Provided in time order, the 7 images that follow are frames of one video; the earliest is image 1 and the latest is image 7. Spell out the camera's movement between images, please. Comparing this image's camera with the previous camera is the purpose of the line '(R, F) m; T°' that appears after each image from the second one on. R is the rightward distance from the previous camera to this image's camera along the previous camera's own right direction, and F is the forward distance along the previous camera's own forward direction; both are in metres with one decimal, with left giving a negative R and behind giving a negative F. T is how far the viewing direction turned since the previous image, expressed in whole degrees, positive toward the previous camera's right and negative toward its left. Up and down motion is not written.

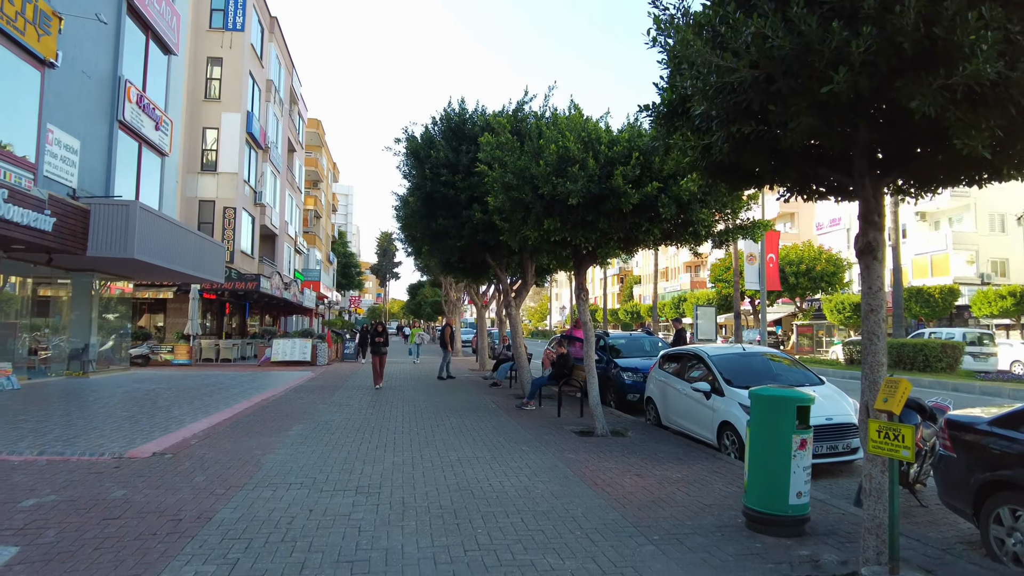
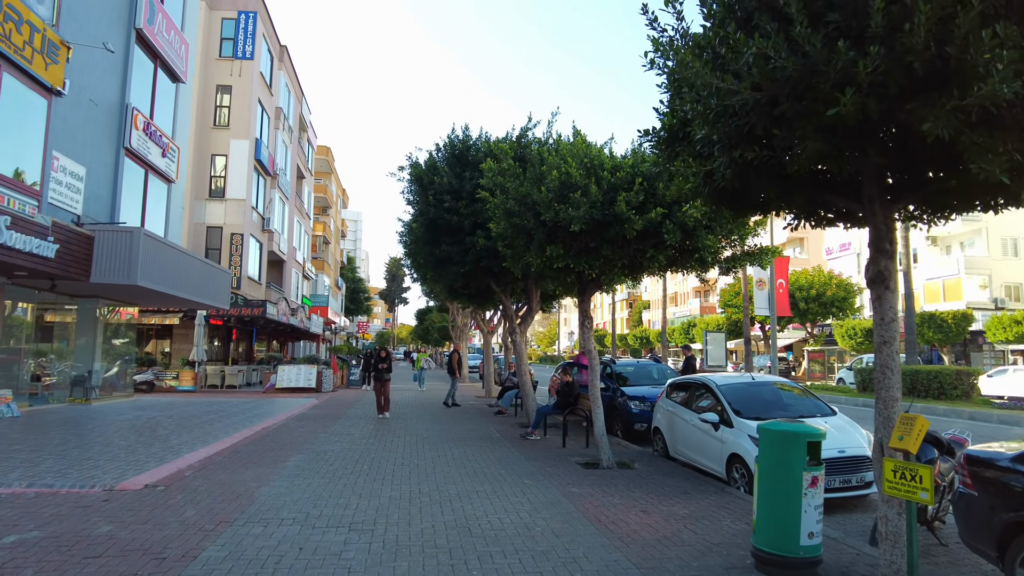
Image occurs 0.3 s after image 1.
(+0.1, +0.2) m; -1°
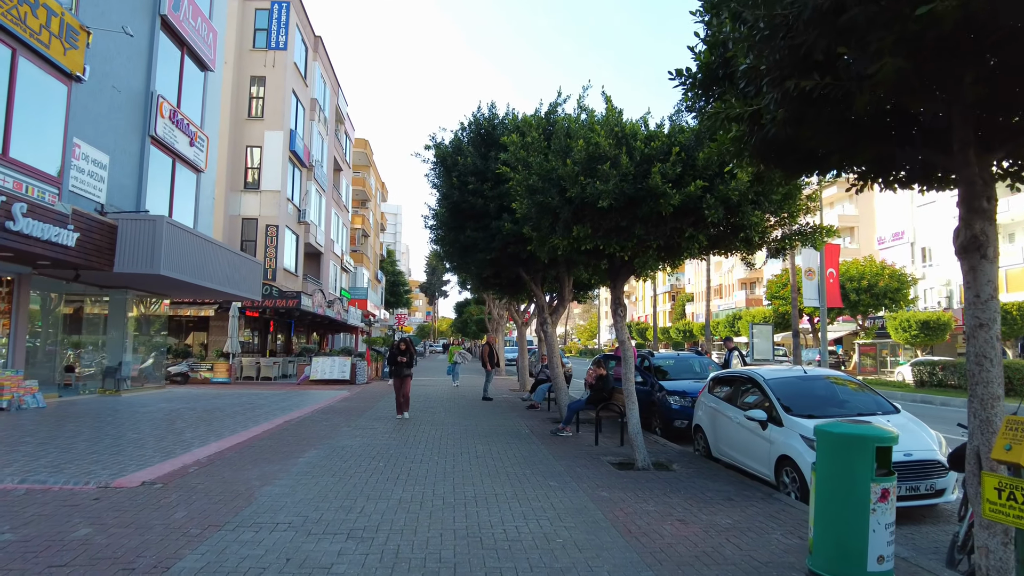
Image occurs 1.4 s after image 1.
(+0.2, +0.8) m; -4°
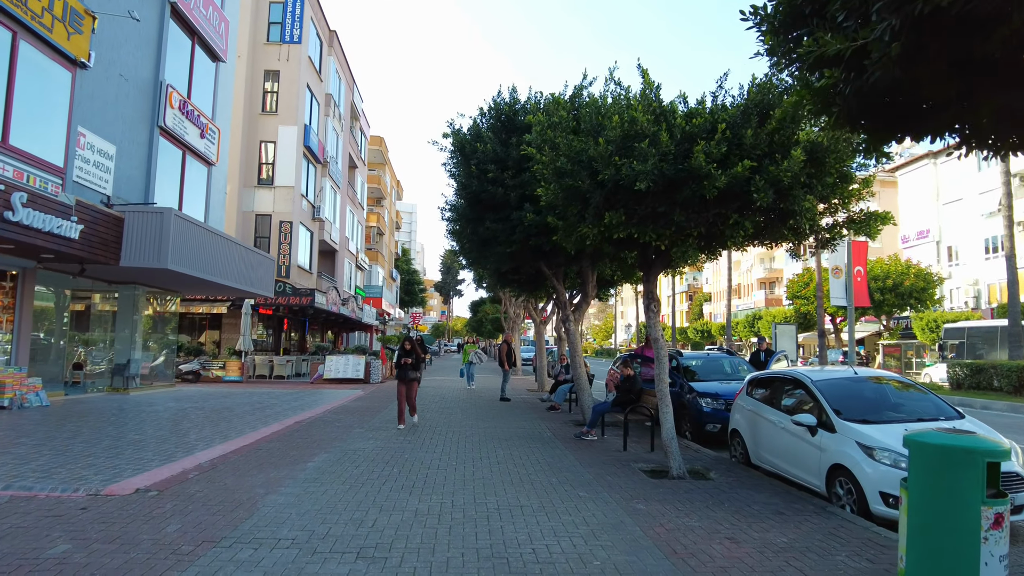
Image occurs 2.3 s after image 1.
(-0.1, +0.7) m; -1°
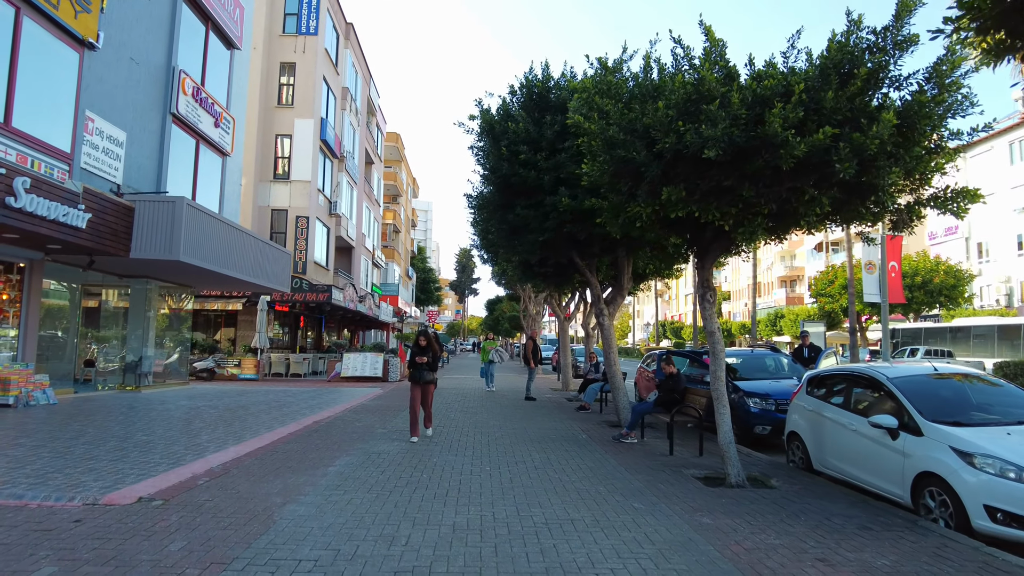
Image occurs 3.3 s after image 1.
(-0.3, +0.8) m; -1°
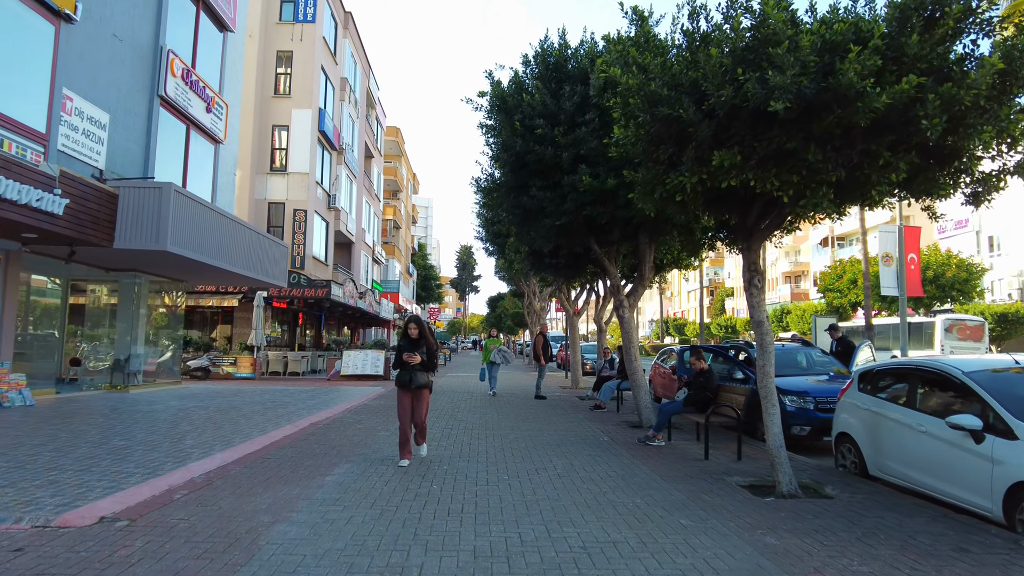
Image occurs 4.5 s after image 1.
(-0.2, +1.0) m; 0°
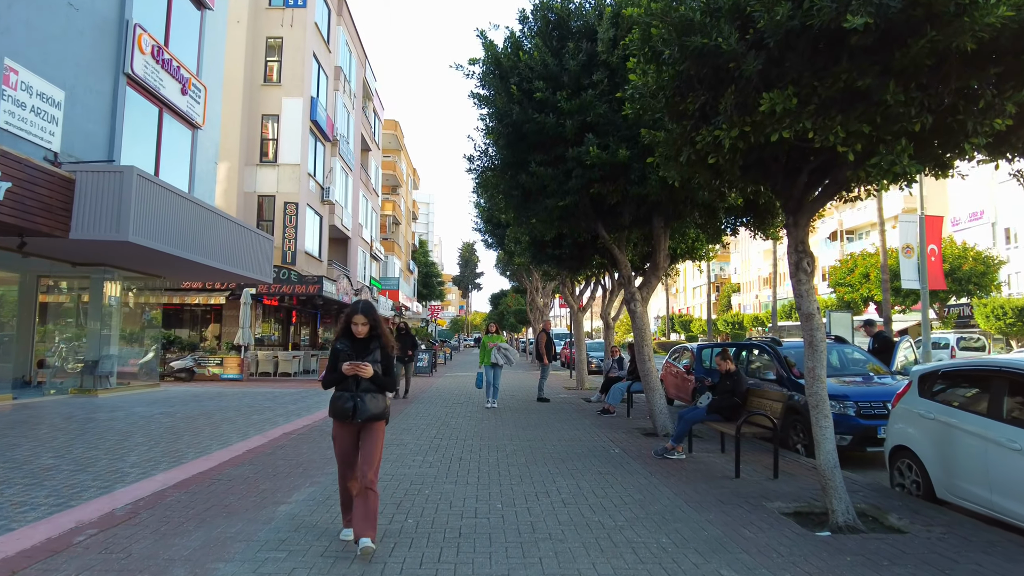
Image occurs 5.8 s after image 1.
(+0.1, +1.3) m; 0°
